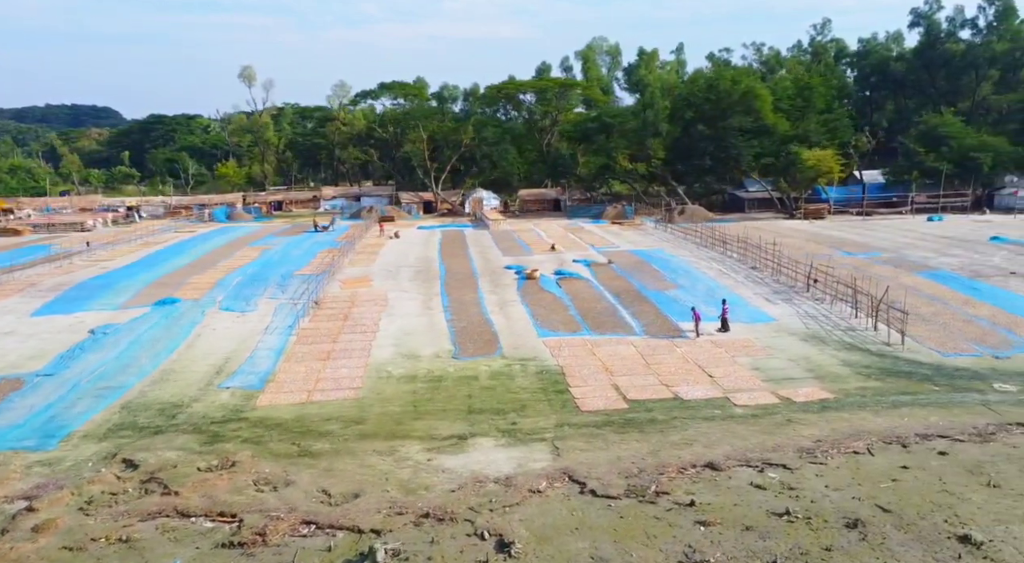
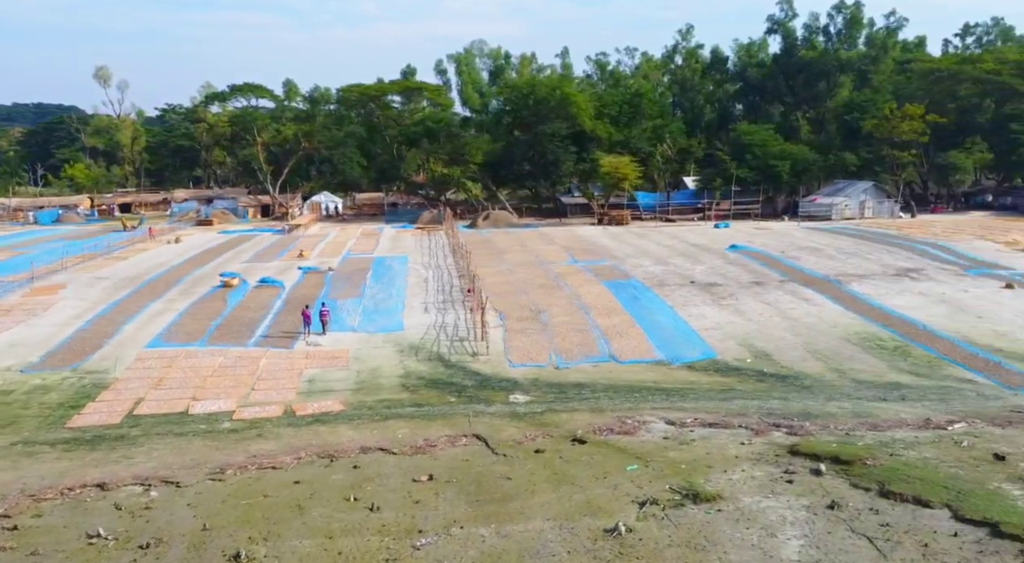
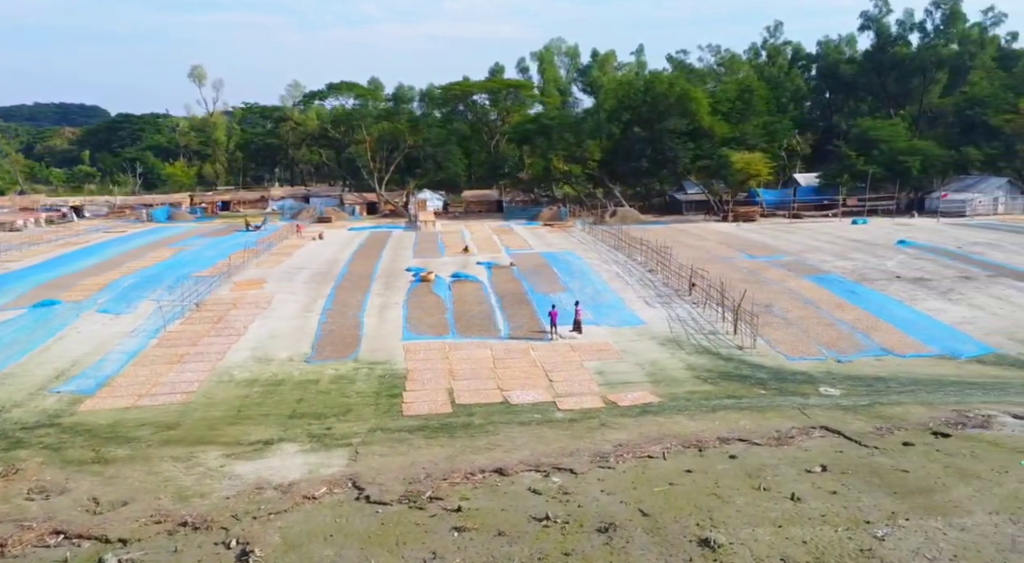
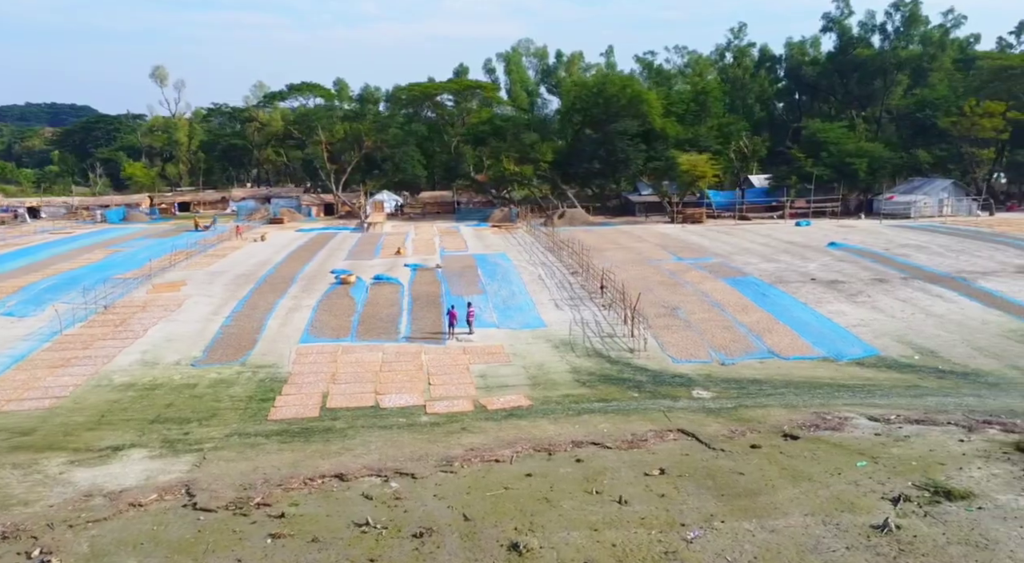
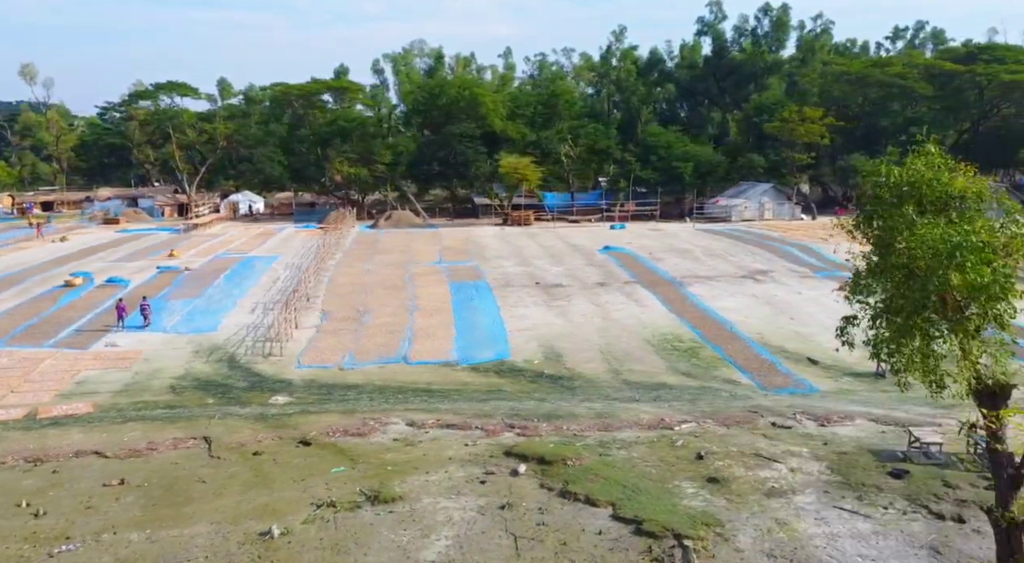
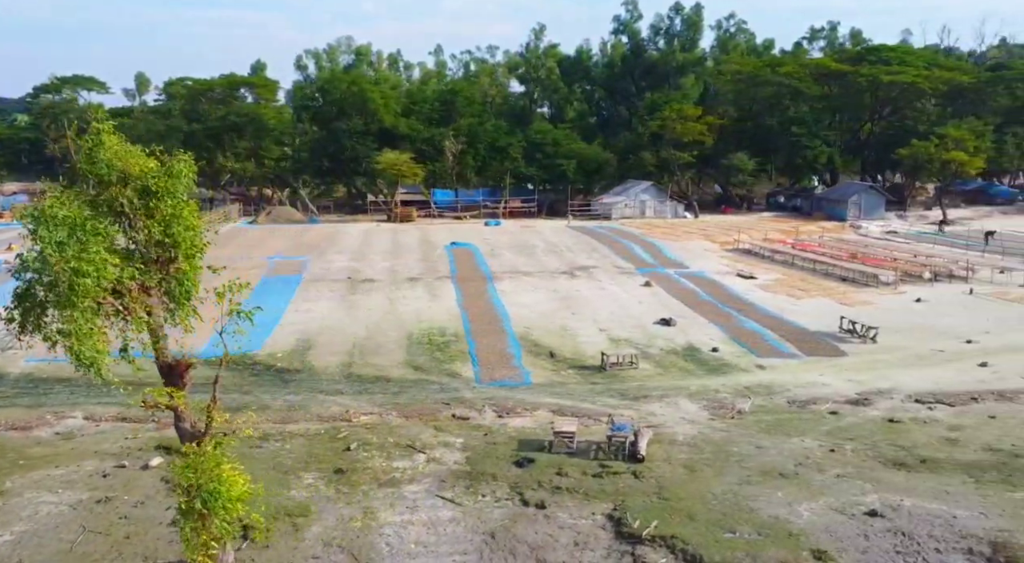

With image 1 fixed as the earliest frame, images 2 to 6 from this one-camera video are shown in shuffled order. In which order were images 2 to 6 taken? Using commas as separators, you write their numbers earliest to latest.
3, 4, 2, 5, 6
